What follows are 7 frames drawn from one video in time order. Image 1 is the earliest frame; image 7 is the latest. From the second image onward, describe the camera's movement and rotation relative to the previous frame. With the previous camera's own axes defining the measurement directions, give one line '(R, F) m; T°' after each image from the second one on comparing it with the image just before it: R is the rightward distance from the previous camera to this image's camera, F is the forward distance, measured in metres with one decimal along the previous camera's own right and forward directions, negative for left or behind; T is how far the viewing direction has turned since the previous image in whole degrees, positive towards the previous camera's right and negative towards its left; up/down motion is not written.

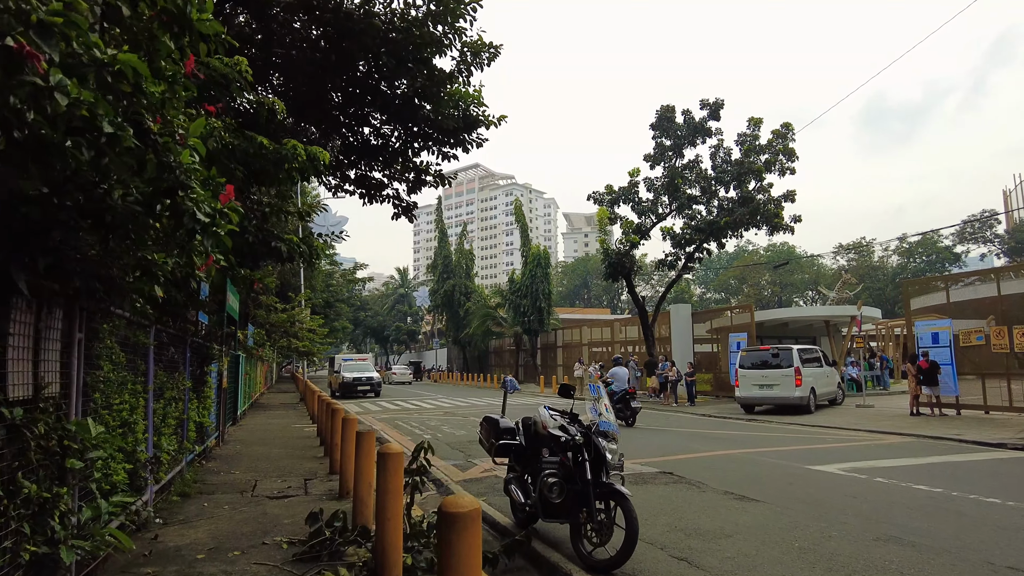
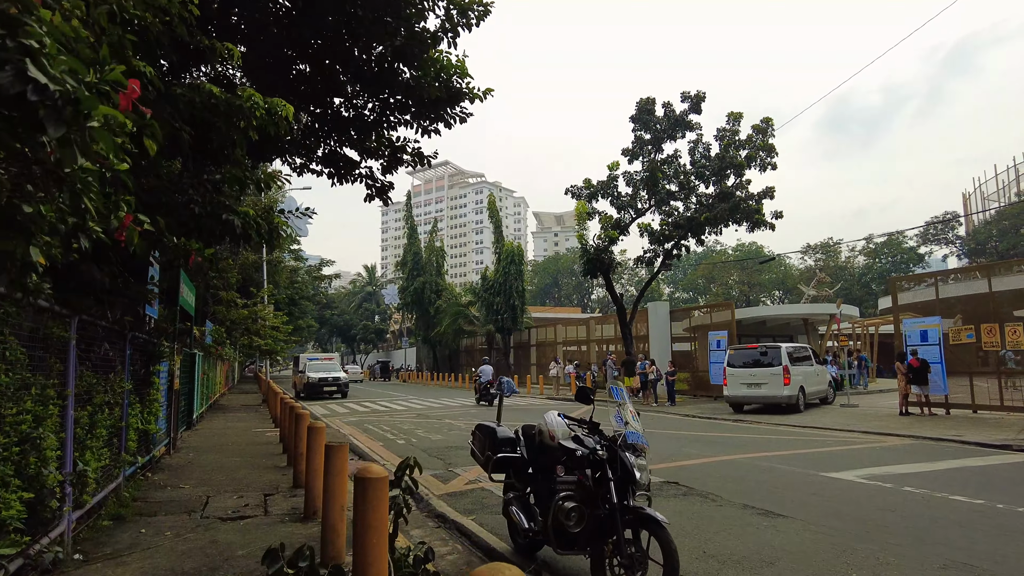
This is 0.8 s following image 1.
(-0.2, +0.8) m; +3°
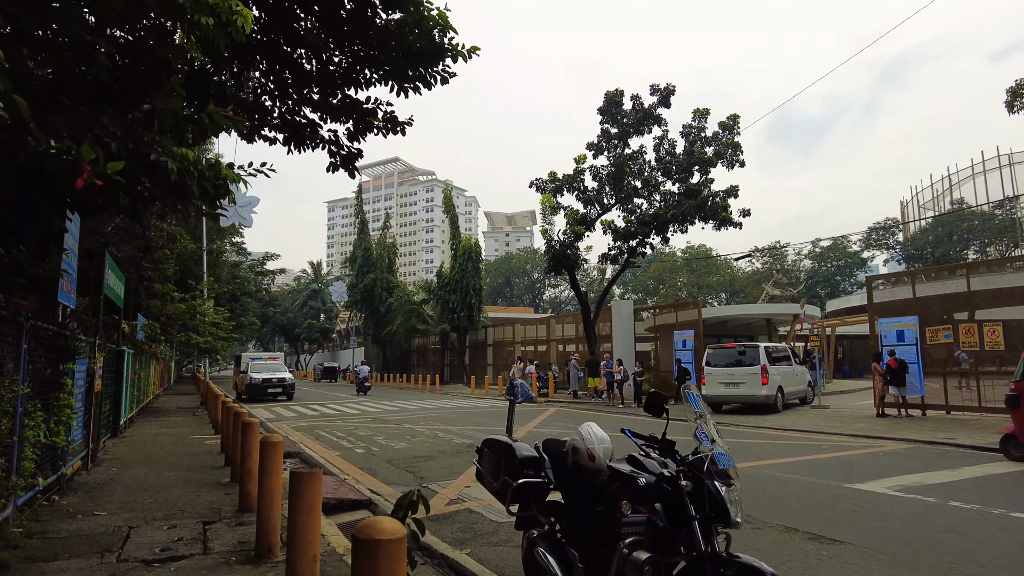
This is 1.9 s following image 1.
(-0.4, +1.0) m; +5°
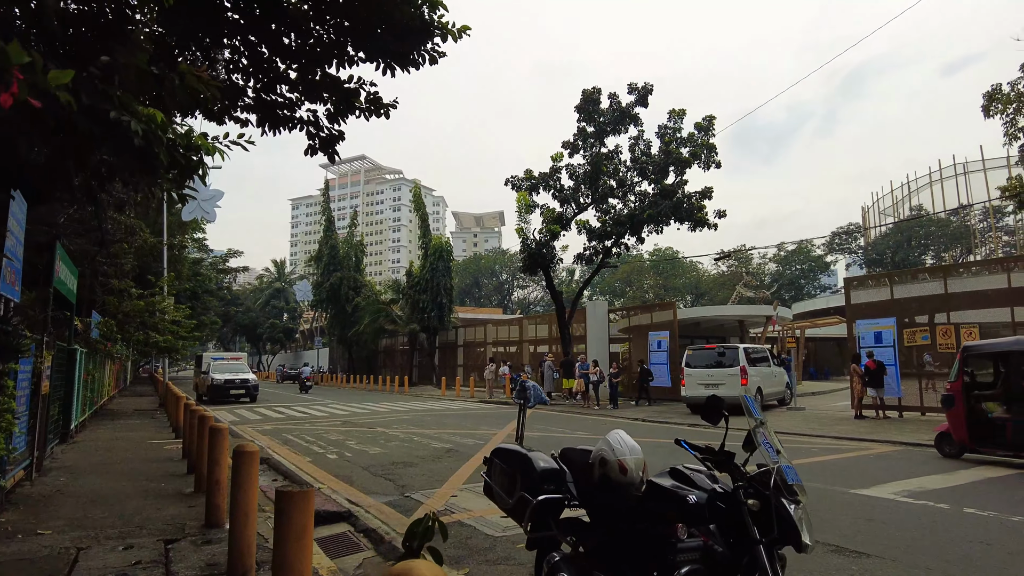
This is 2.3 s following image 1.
(-0.2, +0.4) m; +3°
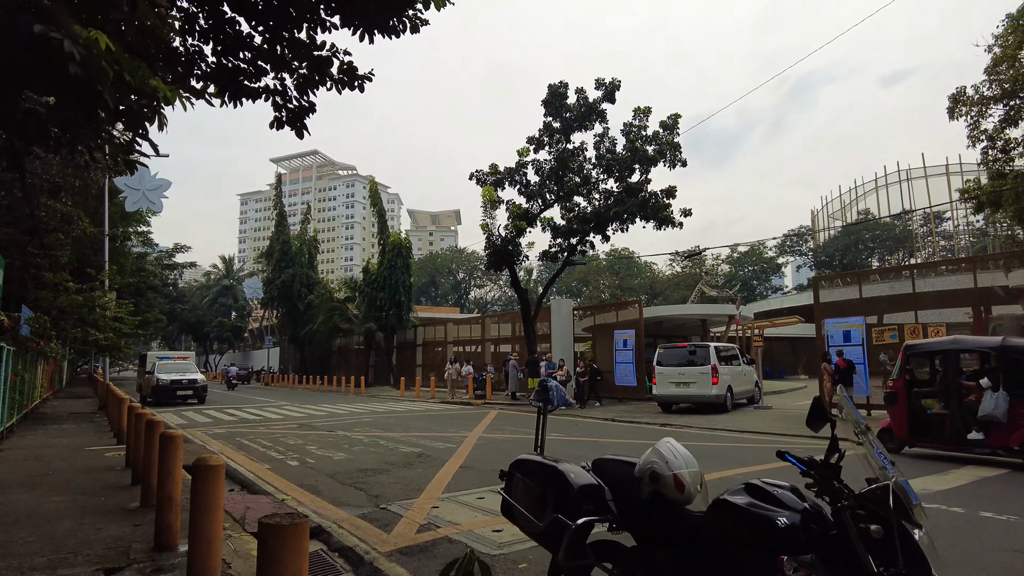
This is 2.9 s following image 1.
(-0.3, +0.5) m; +4°
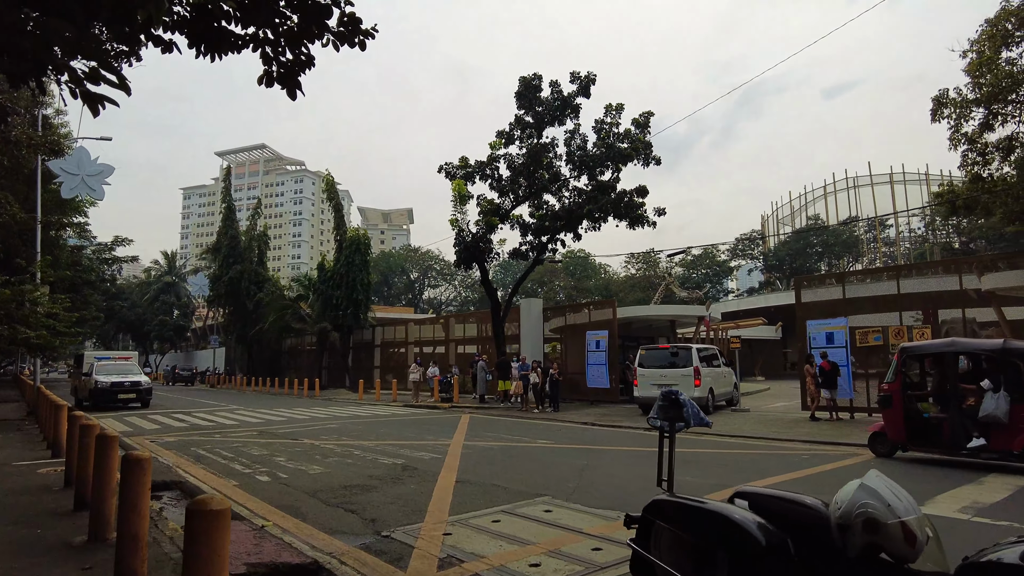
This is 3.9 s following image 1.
(-0.6, +0.8) m; +4°
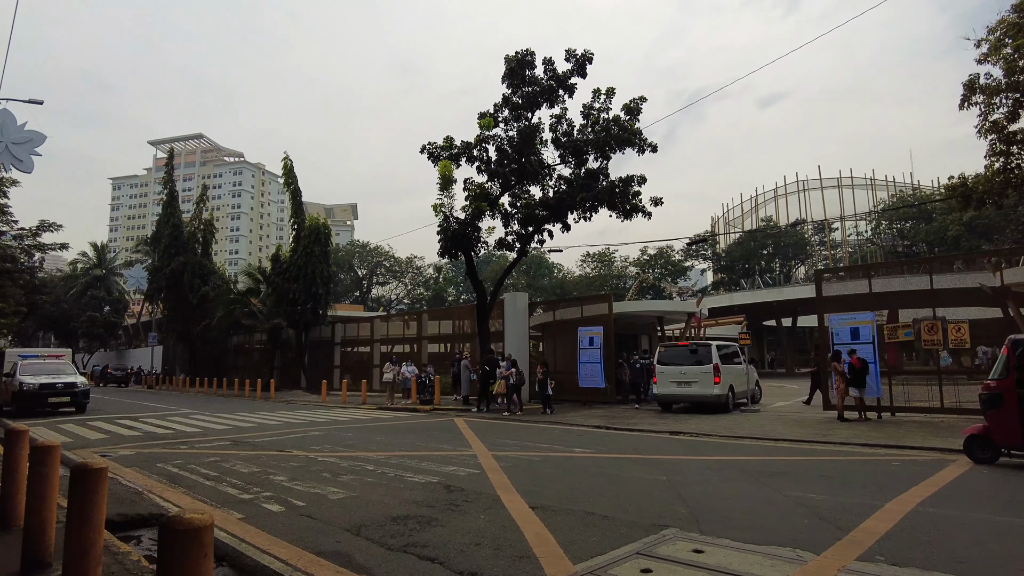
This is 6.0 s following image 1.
(-1.3, +1.6) m; +5°
